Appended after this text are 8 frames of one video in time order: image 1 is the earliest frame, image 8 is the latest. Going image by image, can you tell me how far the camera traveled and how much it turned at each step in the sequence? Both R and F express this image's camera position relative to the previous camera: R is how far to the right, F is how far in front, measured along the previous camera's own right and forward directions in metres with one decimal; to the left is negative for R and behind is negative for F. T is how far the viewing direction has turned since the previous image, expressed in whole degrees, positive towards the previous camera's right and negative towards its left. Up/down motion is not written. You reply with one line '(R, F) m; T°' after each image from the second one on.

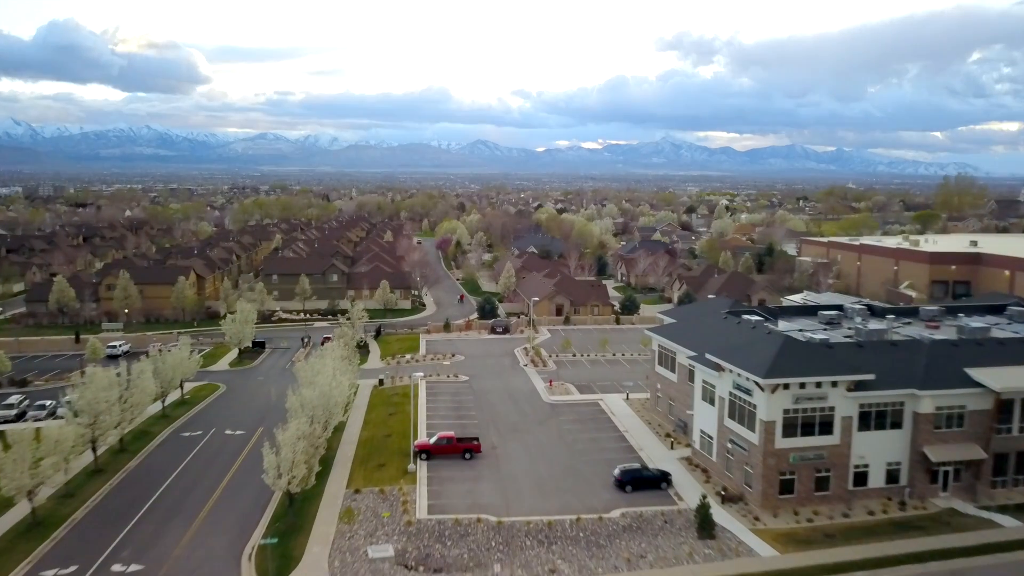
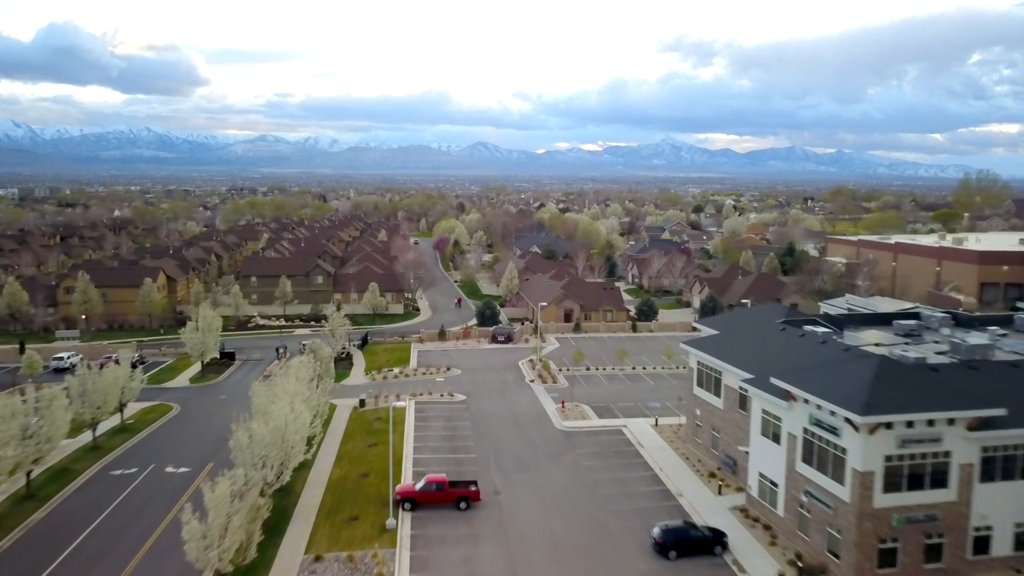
(-0.3, +7.4) m; 0°
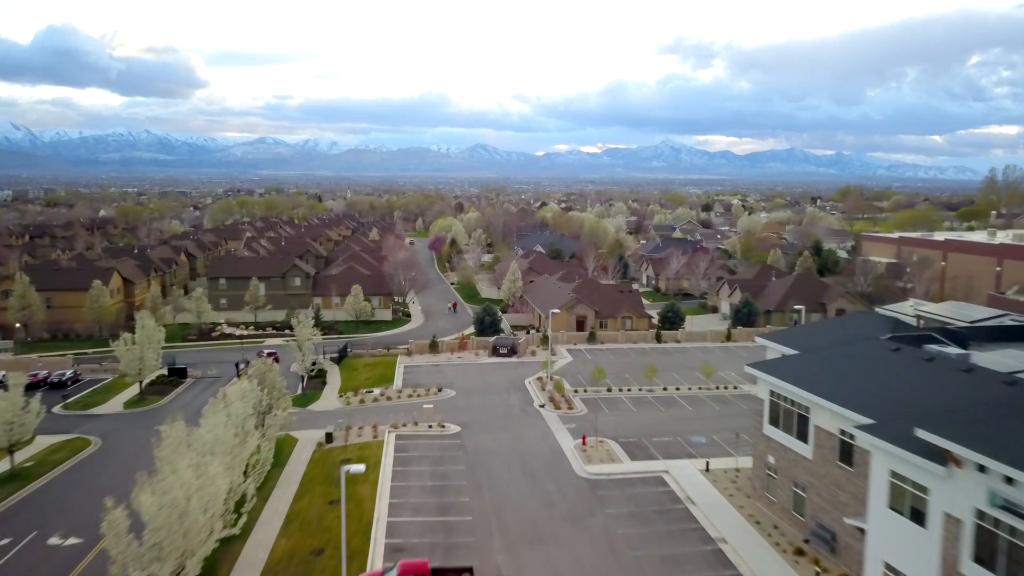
(-0.3, +8.6) m; 0°
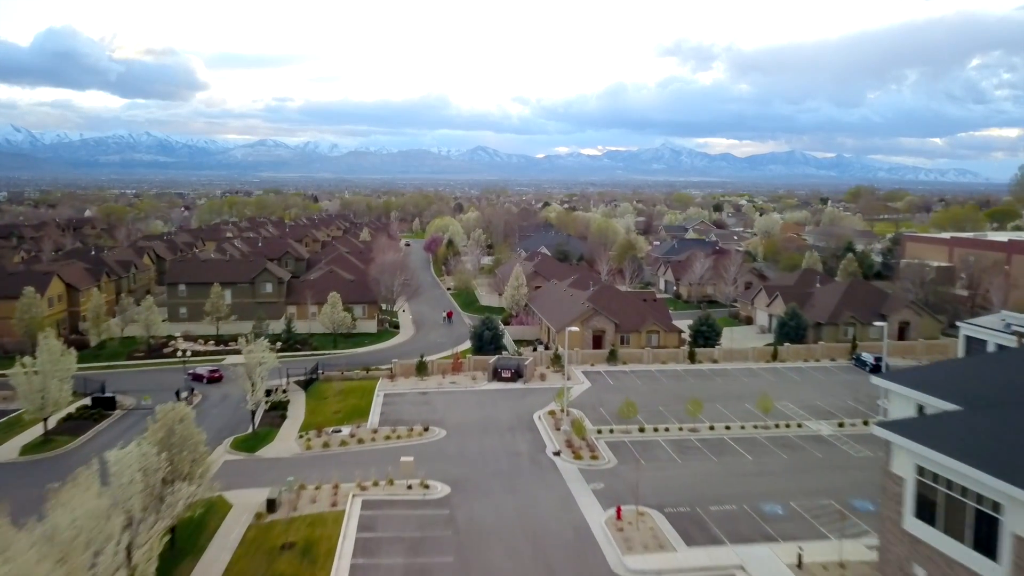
(-0.2, +8.6) m; 0°
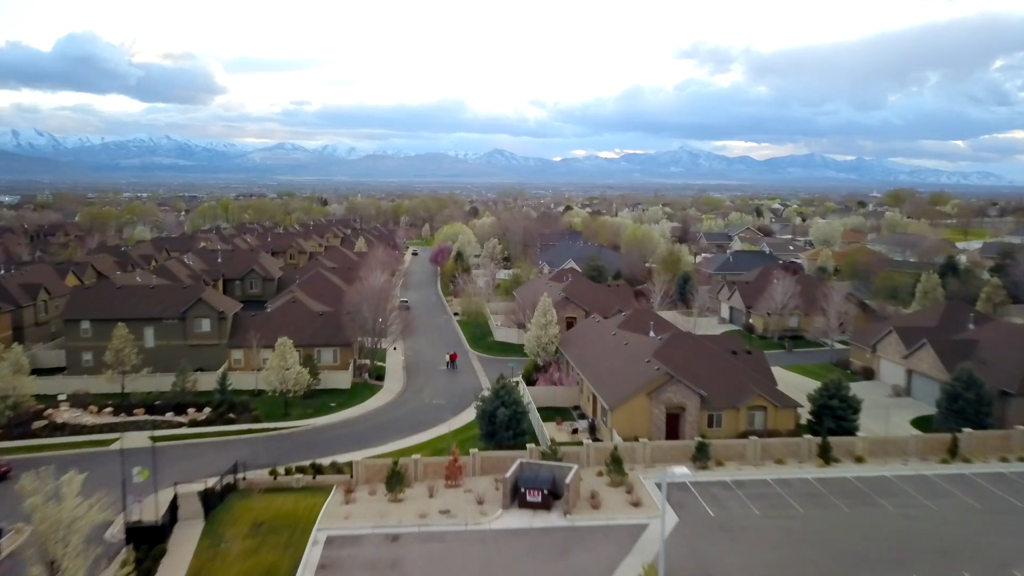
(-0.5, +15.7) m; -1°
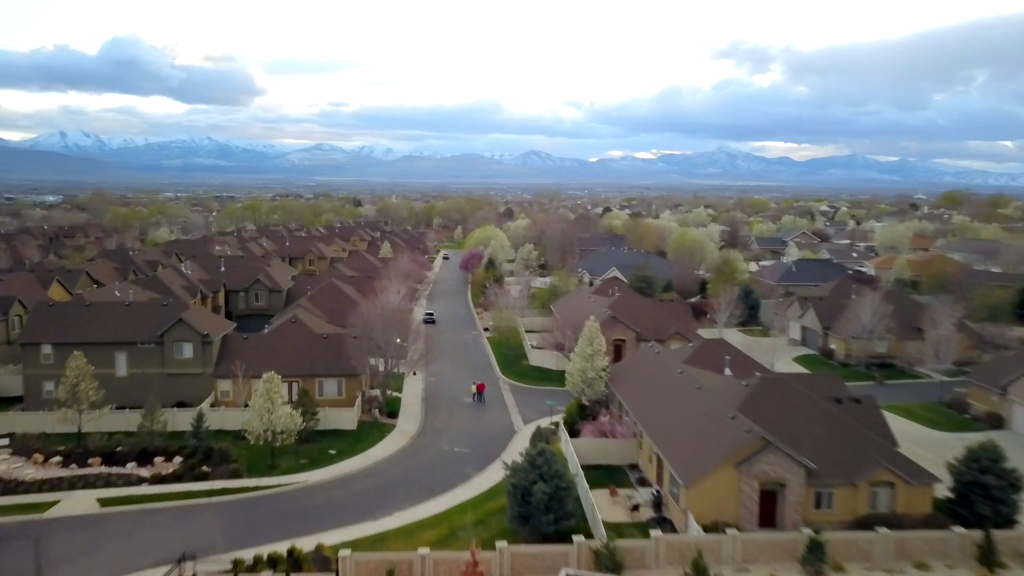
(-0.2, +7.2) m; -2°
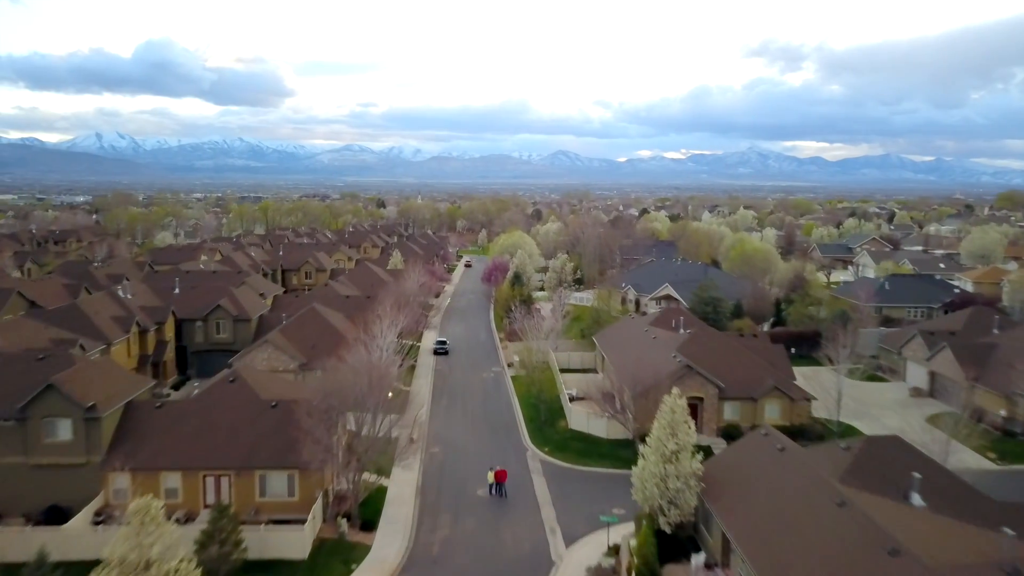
(-0.2, +12.1) m; -2°
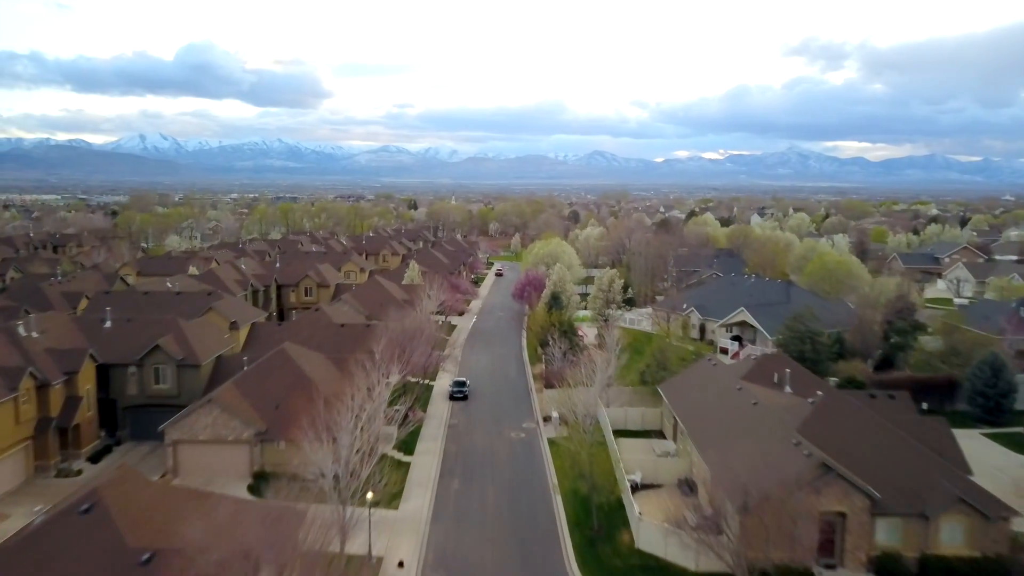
(-0.1, +11.0) m; -2°
